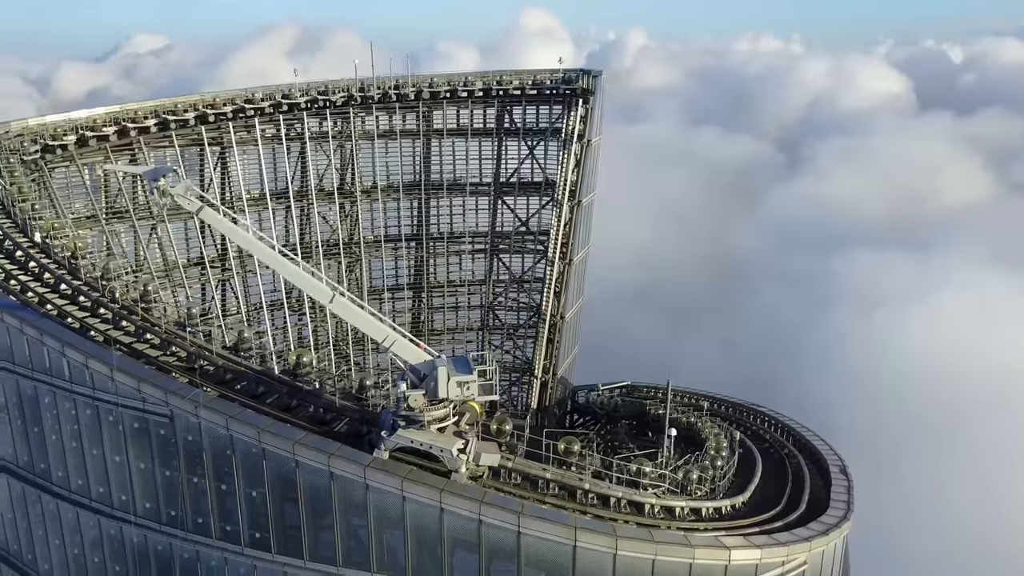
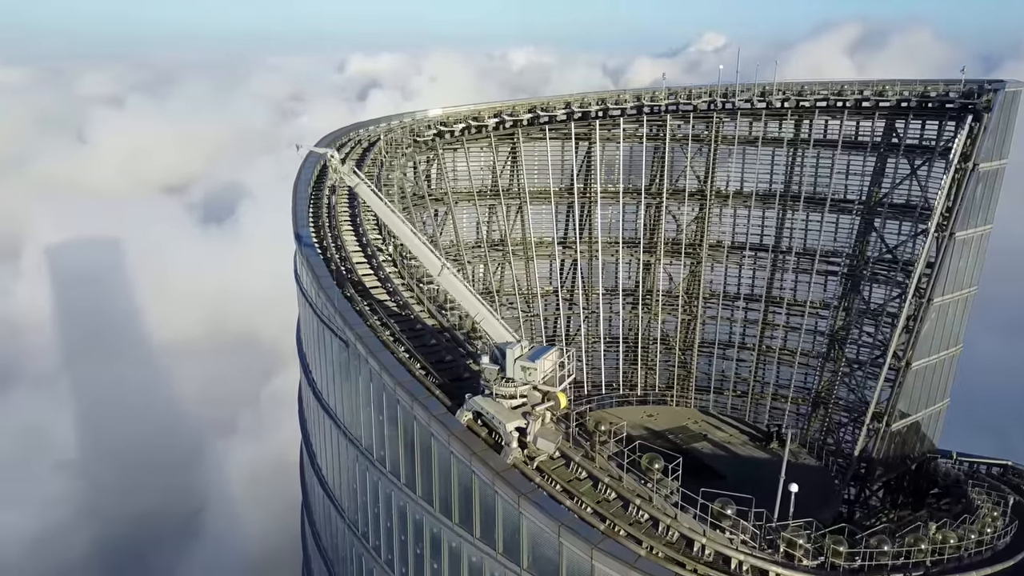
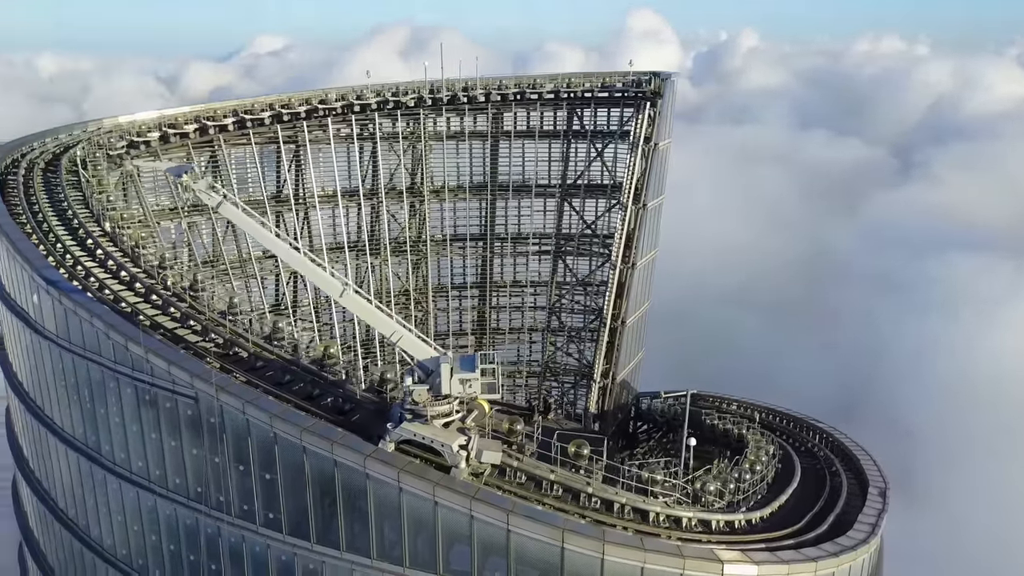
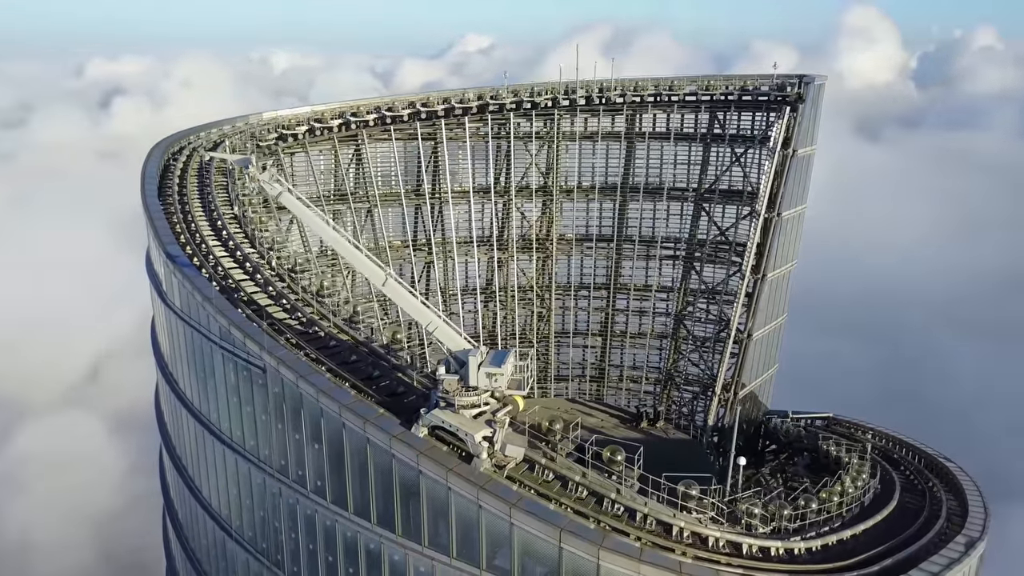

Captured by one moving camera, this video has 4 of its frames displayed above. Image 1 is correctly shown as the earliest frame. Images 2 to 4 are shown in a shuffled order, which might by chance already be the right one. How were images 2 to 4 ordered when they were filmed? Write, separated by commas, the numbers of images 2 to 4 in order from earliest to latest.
3, 4, 2
